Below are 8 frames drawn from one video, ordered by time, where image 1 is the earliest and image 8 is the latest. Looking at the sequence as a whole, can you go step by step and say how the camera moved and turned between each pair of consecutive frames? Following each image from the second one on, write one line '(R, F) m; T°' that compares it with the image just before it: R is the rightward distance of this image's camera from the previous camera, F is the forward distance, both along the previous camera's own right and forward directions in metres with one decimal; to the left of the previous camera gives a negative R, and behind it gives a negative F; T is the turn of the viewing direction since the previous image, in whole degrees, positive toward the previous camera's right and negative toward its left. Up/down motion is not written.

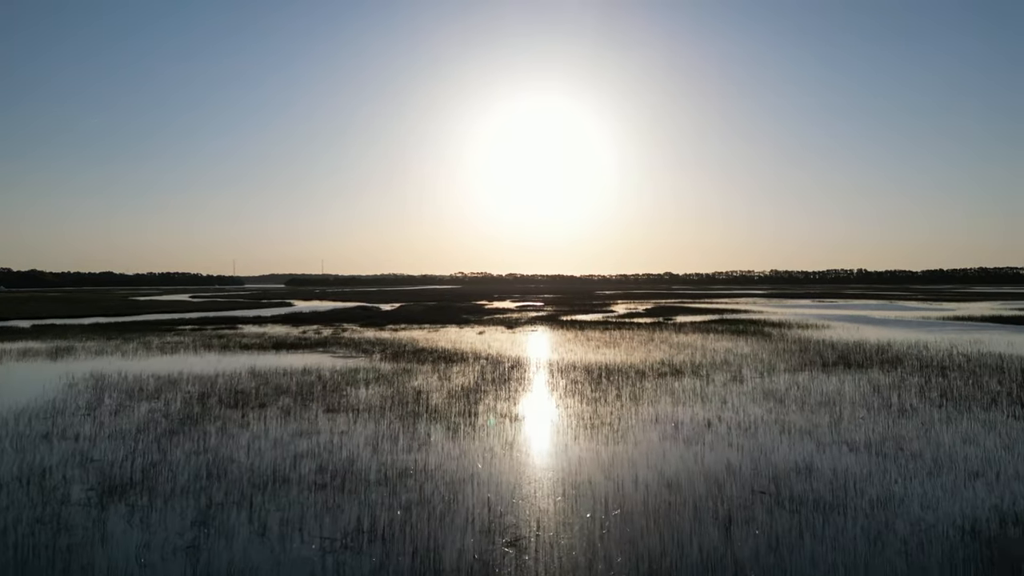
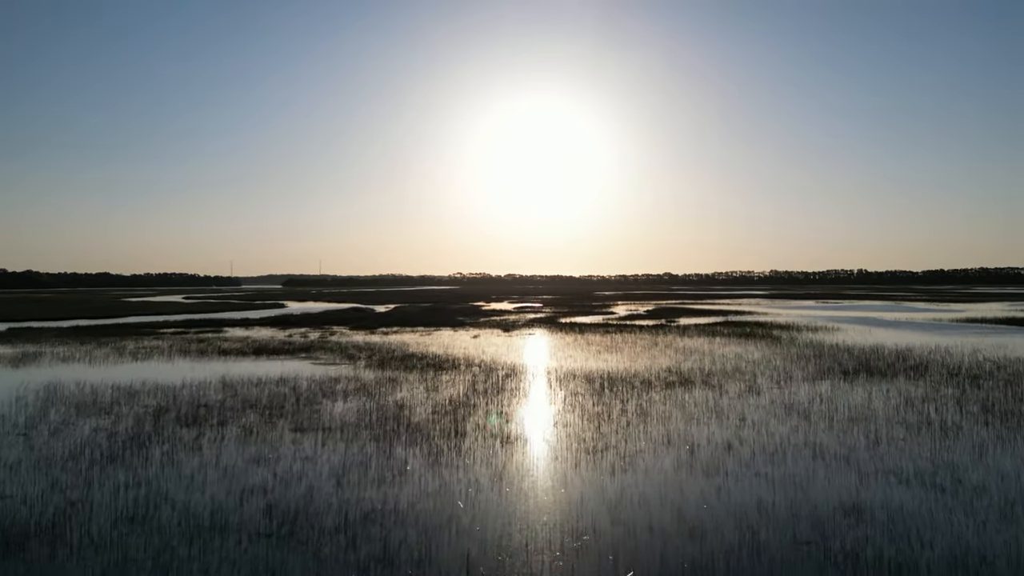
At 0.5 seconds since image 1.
(+0.1, +1.7) m; 0°
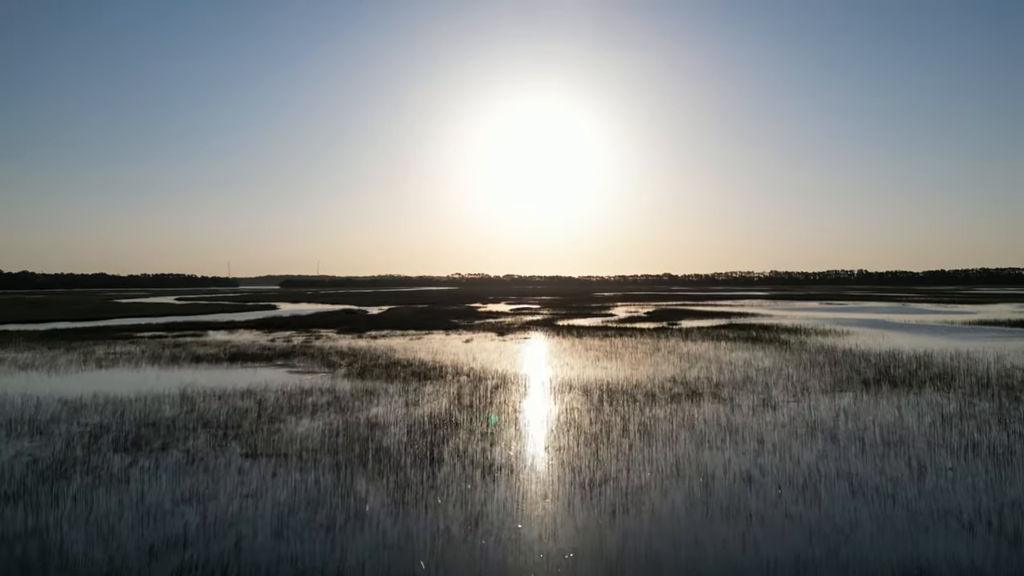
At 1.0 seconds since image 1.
(+0.3, +1.7) m; 0°
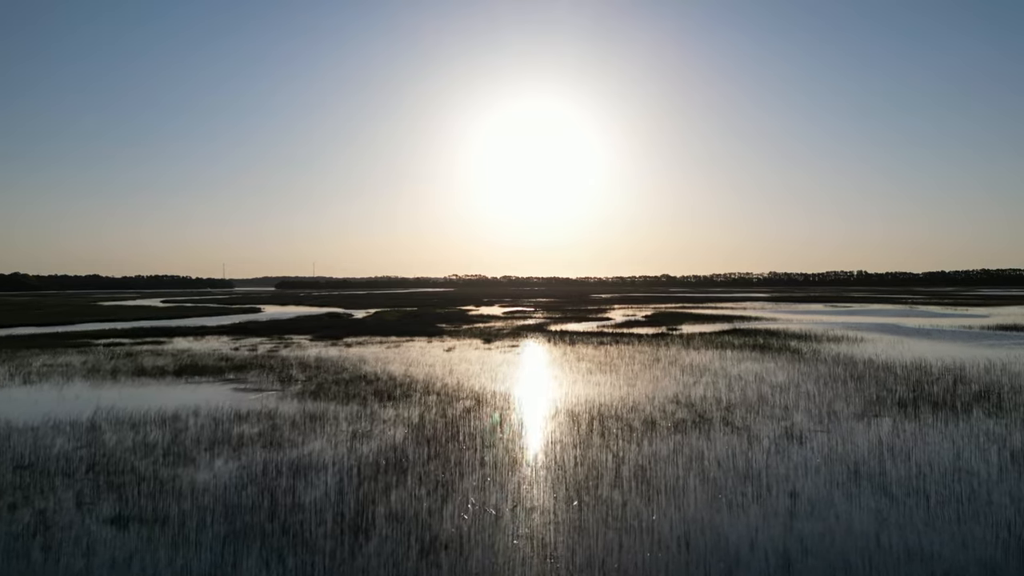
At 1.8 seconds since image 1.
(+0.6, +2.8) m; 0°
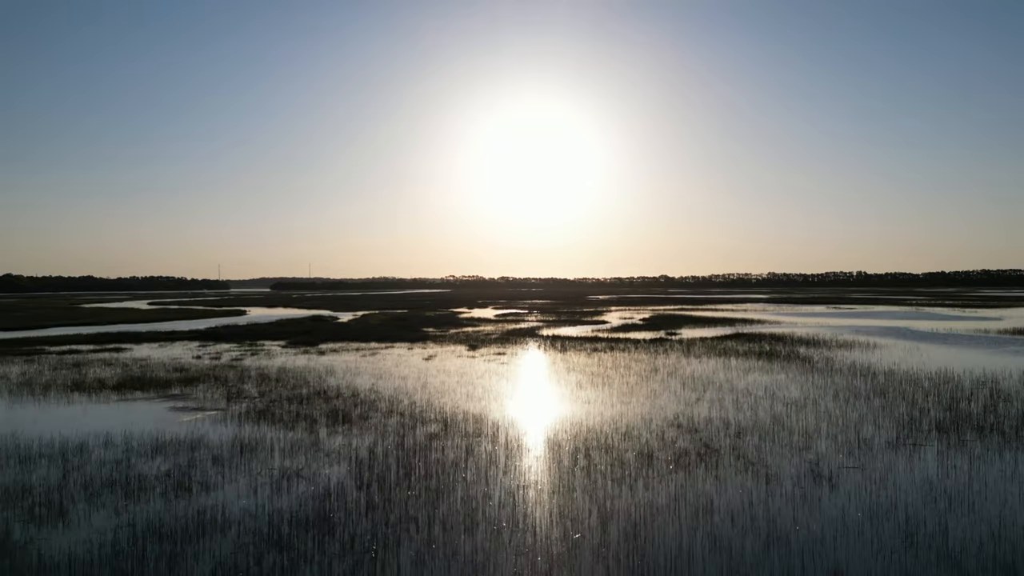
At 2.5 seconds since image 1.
(+0.5, +2.4) m; 0°
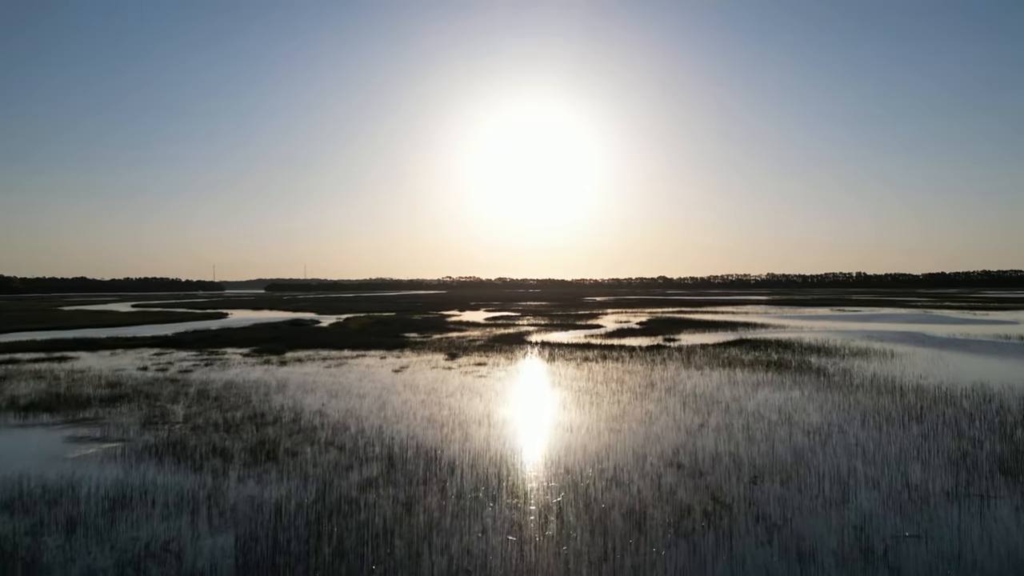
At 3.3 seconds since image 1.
(+0.7, +2.8) m; 0°
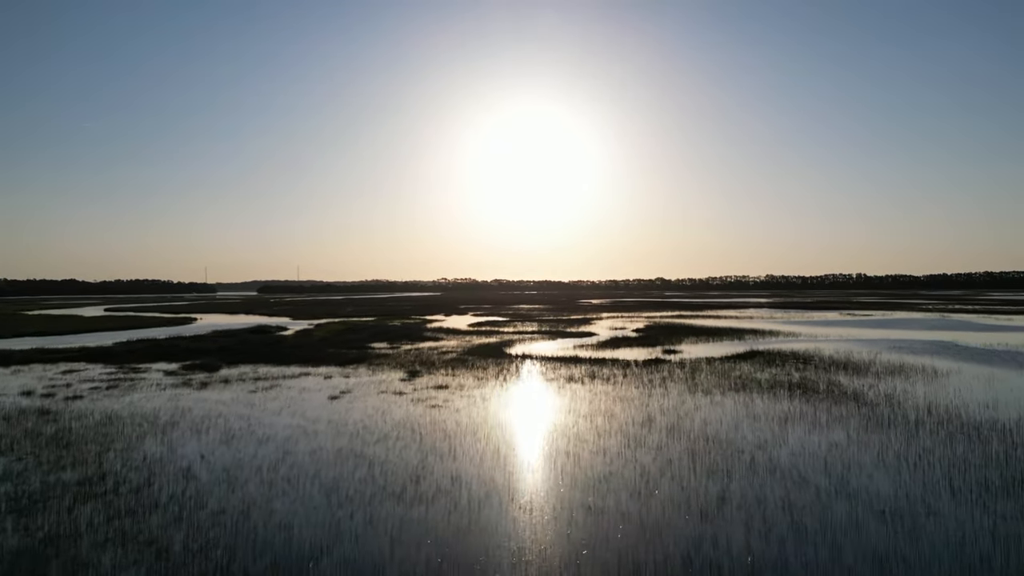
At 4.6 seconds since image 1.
(+1.0, +4.6) m; 0°
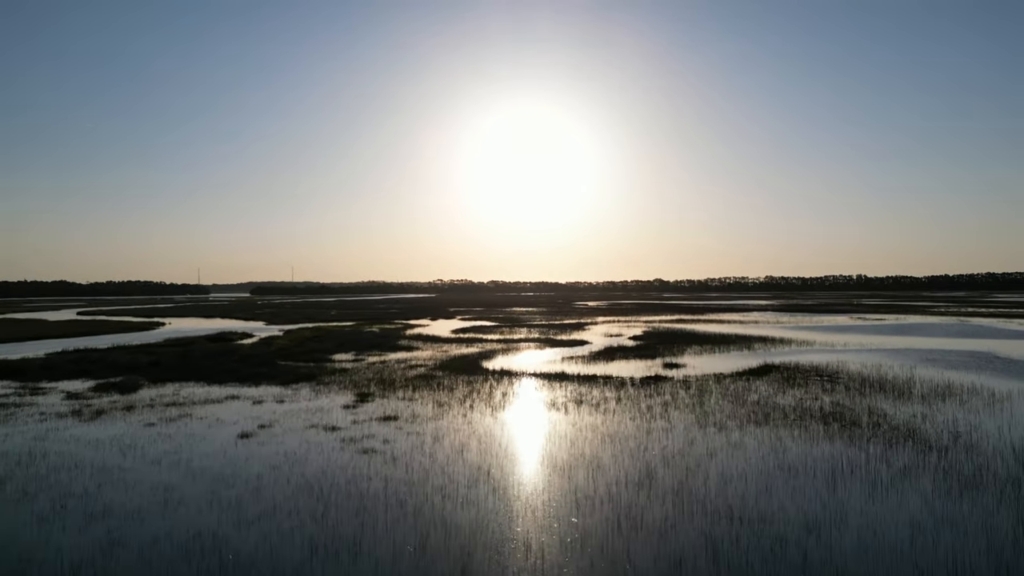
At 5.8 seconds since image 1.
(+0.8, +4.2) m; 0°
